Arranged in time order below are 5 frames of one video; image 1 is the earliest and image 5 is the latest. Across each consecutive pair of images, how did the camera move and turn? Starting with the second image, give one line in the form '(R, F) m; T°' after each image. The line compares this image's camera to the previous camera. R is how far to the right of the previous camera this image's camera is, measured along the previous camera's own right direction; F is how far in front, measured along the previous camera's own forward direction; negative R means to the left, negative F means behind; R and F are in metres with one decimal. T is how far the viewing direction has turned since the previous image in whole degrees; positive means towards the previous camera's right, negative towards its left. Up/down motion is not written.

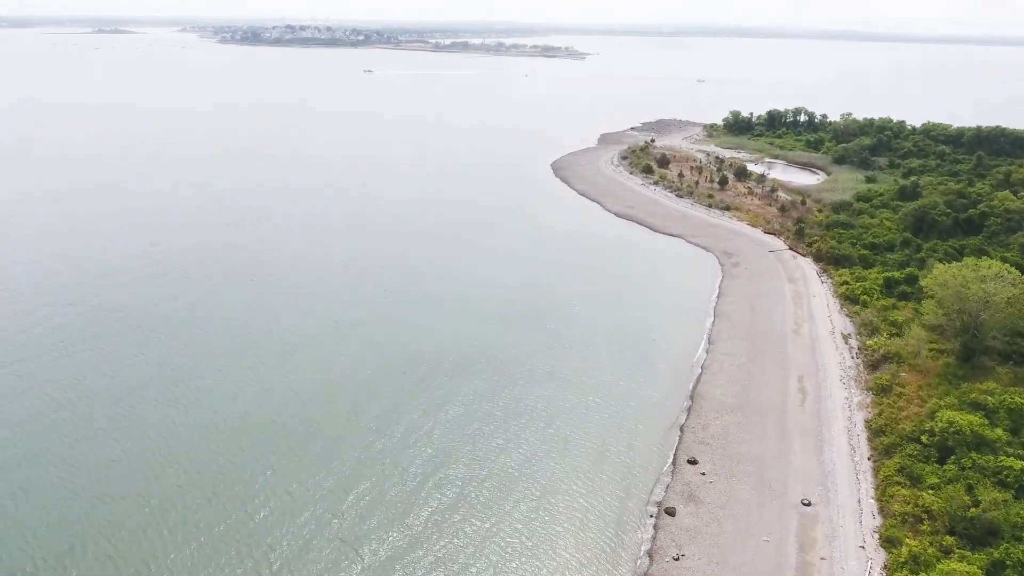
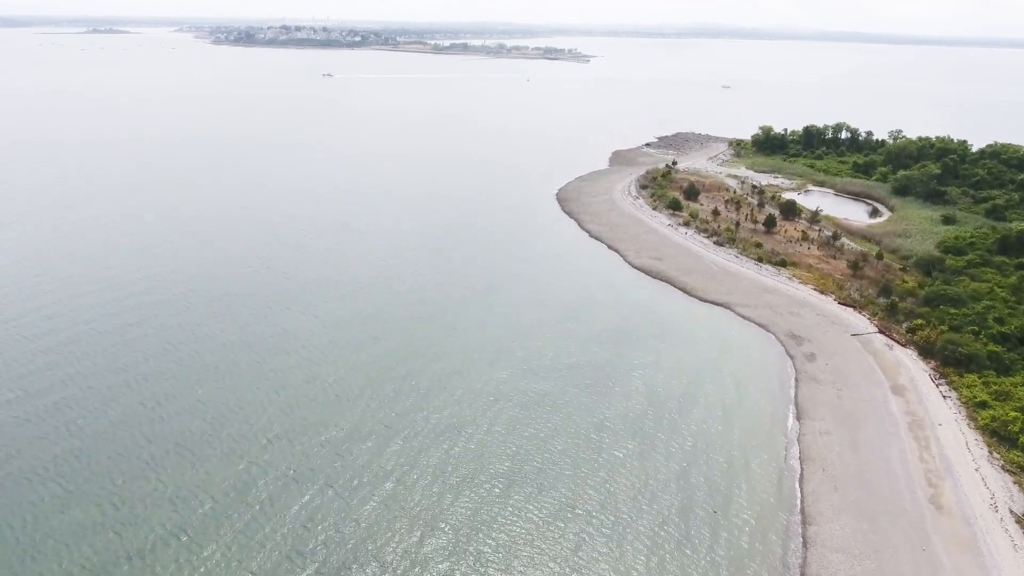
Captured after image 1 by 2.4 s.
(+0.3, +11.8) m; 0°
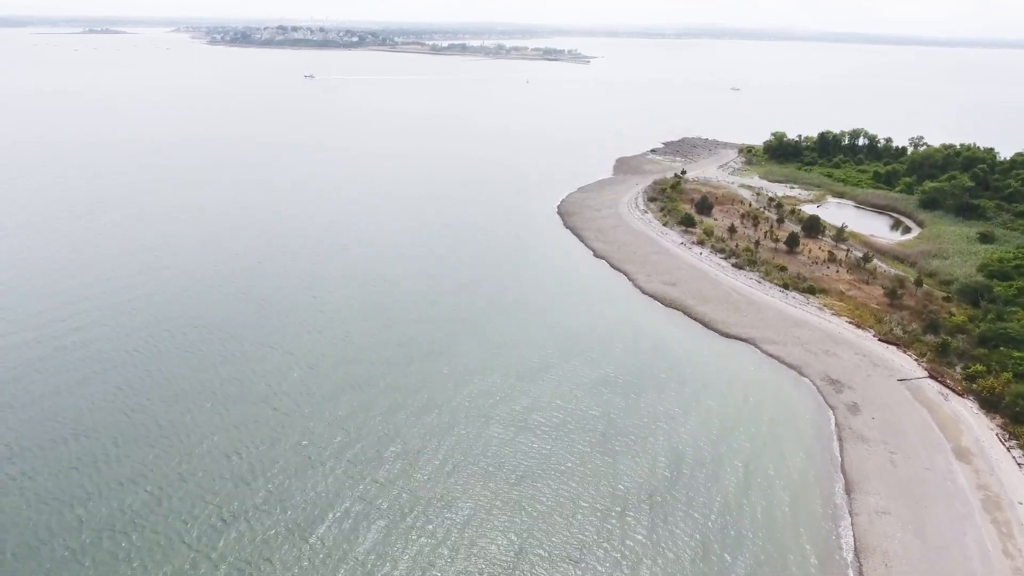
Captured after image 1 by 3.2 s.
(+0.1, +4.5) m; 0°
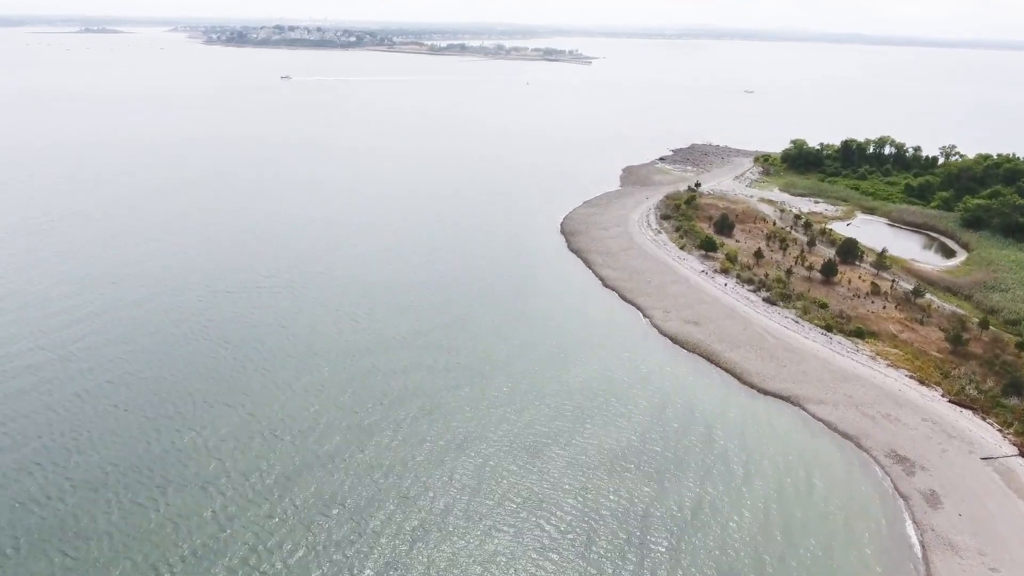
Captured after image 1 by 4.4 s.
(+0.1, +5.7) m; 0°
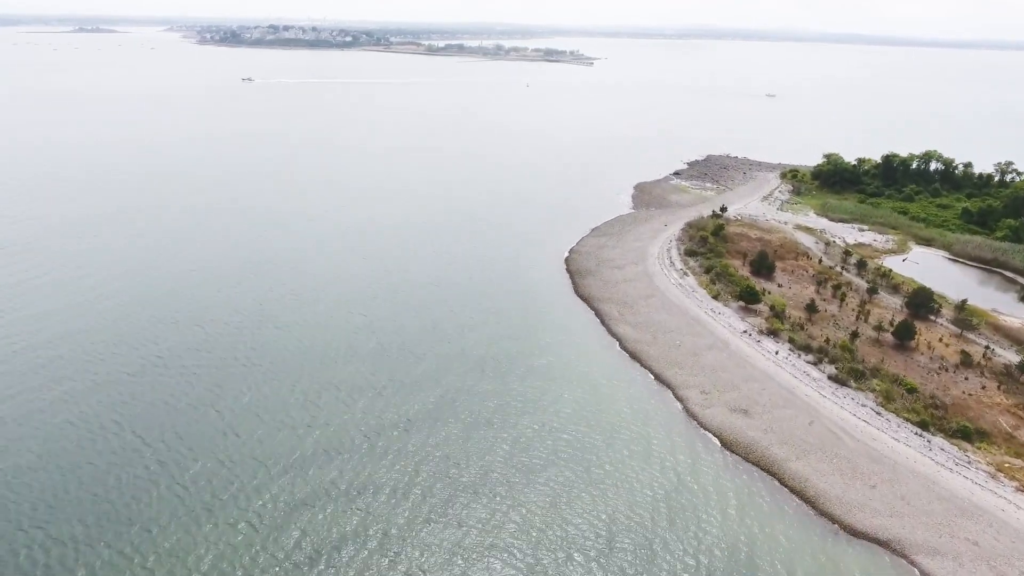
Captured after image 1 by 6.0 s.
(+0.2, +8.4) m; 0°
